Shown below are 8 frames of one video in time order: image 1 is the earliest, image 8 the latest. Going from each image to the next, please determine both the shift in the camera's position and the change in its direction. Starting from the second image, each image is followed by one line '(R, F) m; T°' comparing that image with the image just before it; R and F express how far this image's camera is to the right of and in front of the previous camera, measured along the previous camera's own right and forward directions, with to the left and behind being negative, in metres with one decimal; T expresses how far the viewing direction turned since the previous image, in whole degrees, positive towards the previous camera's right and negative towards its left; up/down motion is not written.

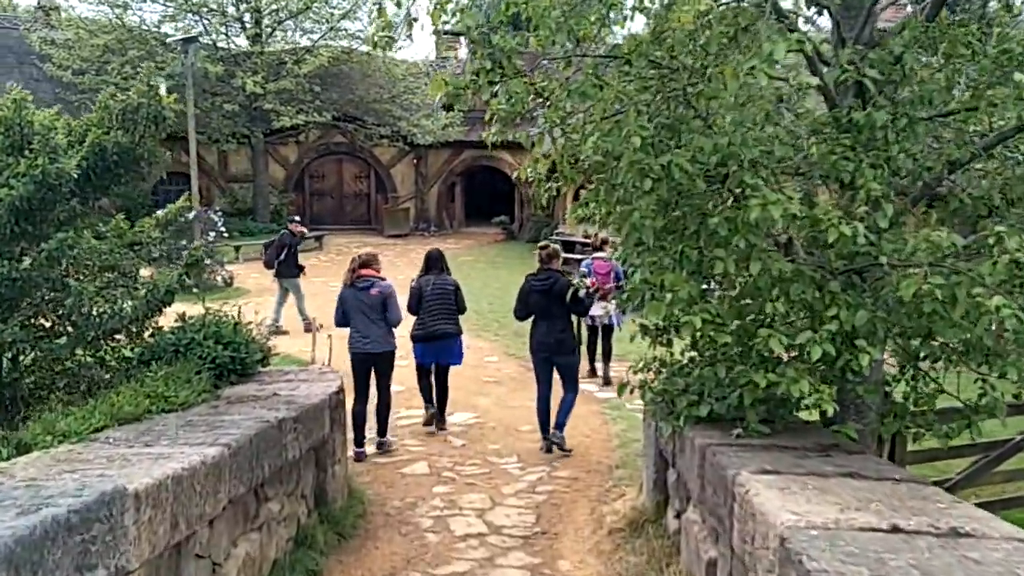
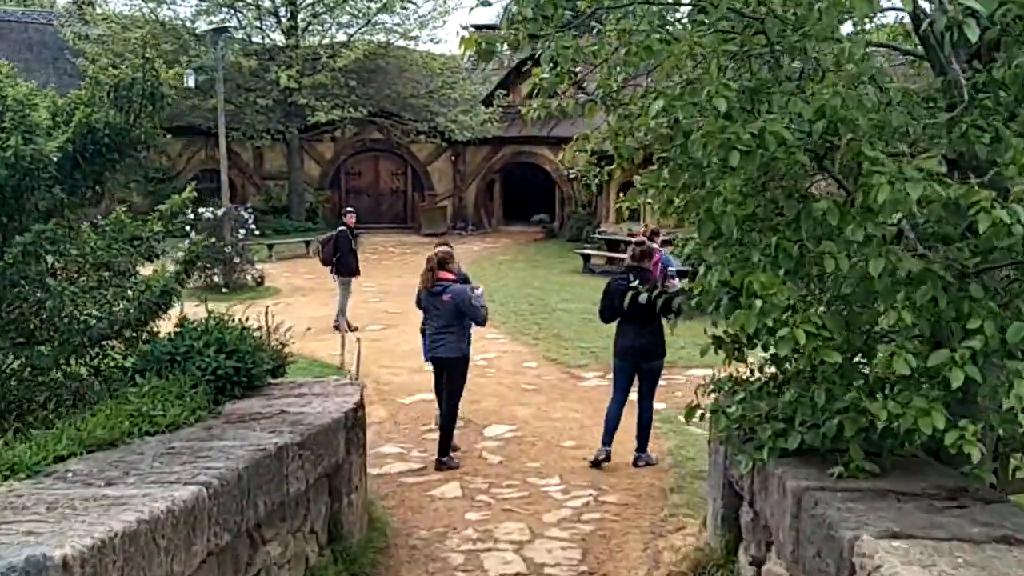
(0.0, +0.7) m; -2°
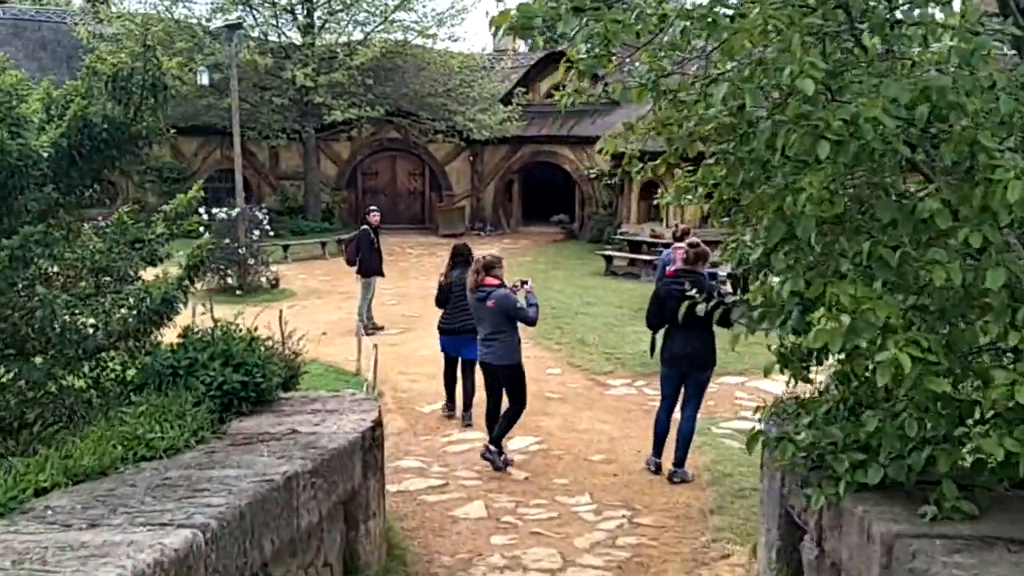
(-0.1, +0.4) m; -1°
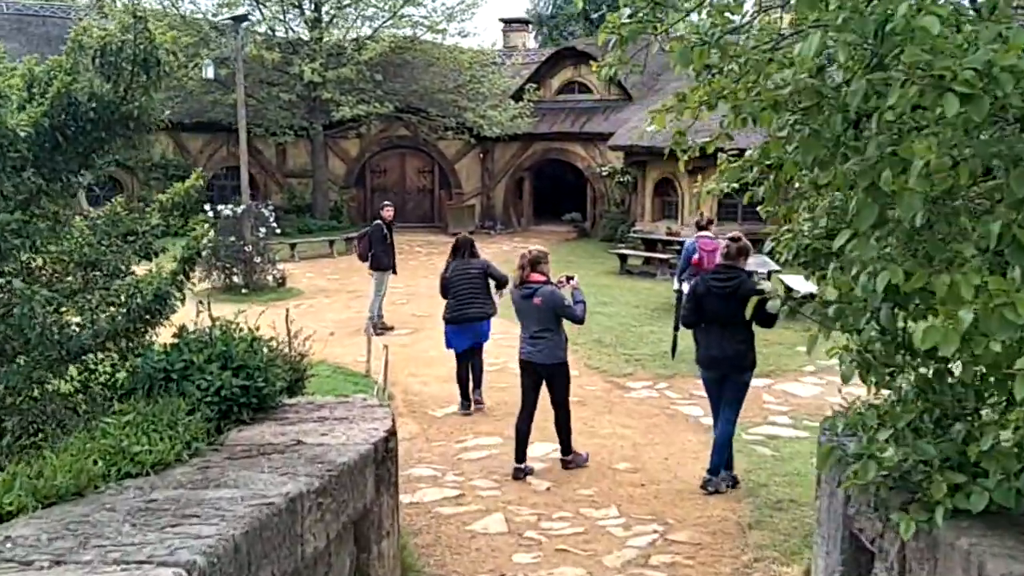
(-0.1, +0.4) m; 0°
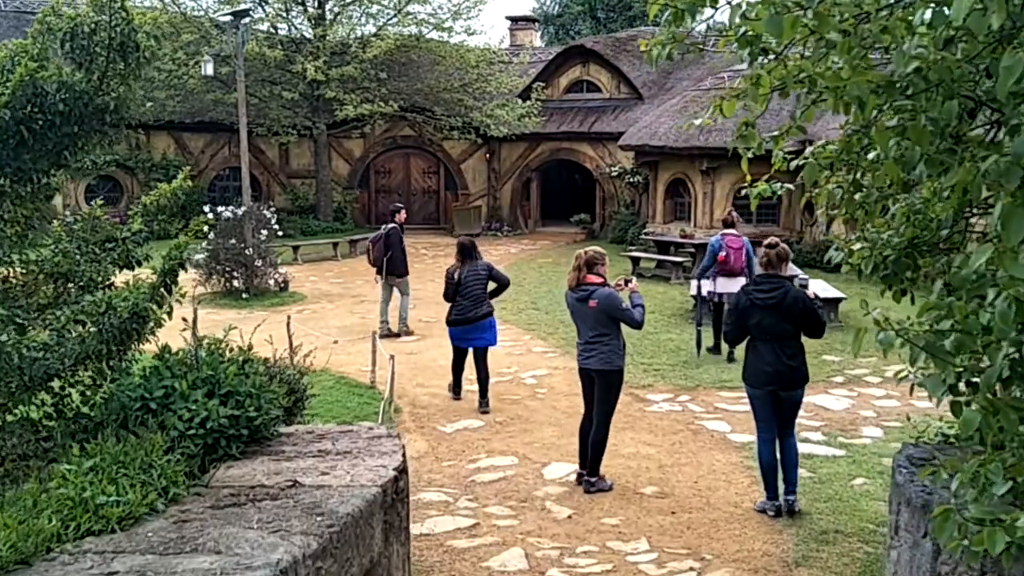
(-0.1, +0.5) m; 0°
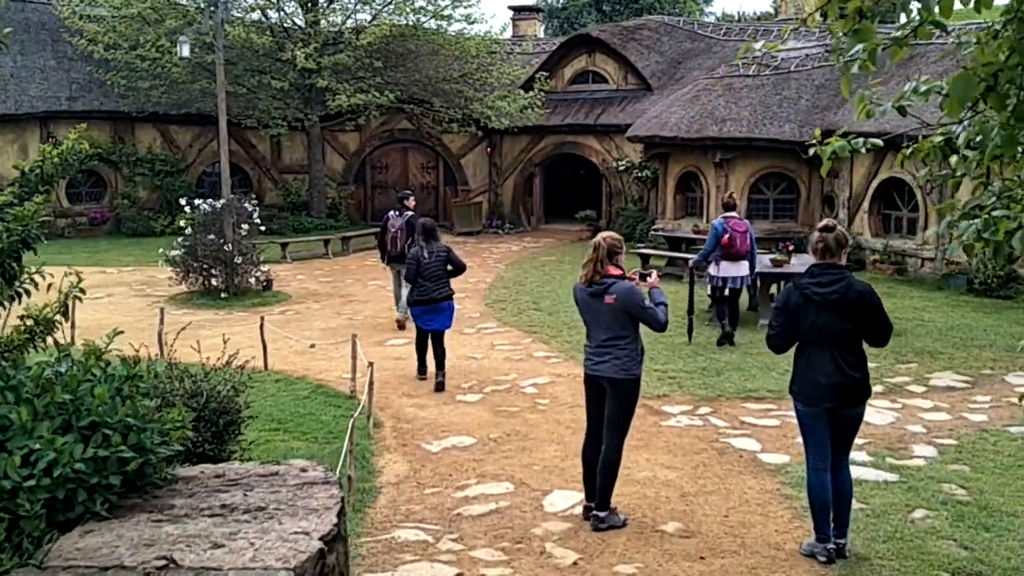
(+0.1, +1.1) m; 0°
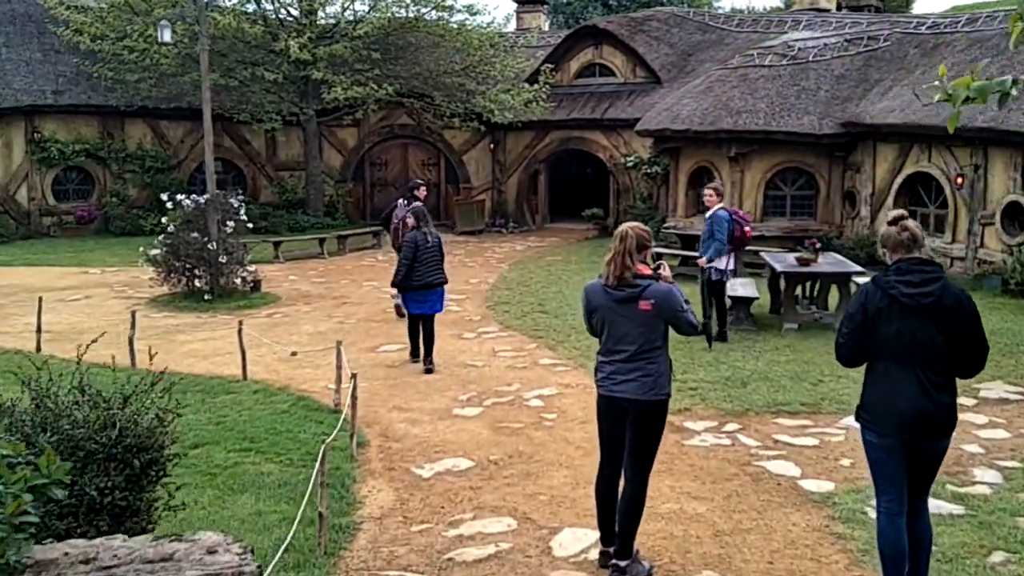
(0.0, +0.9) m; 0°
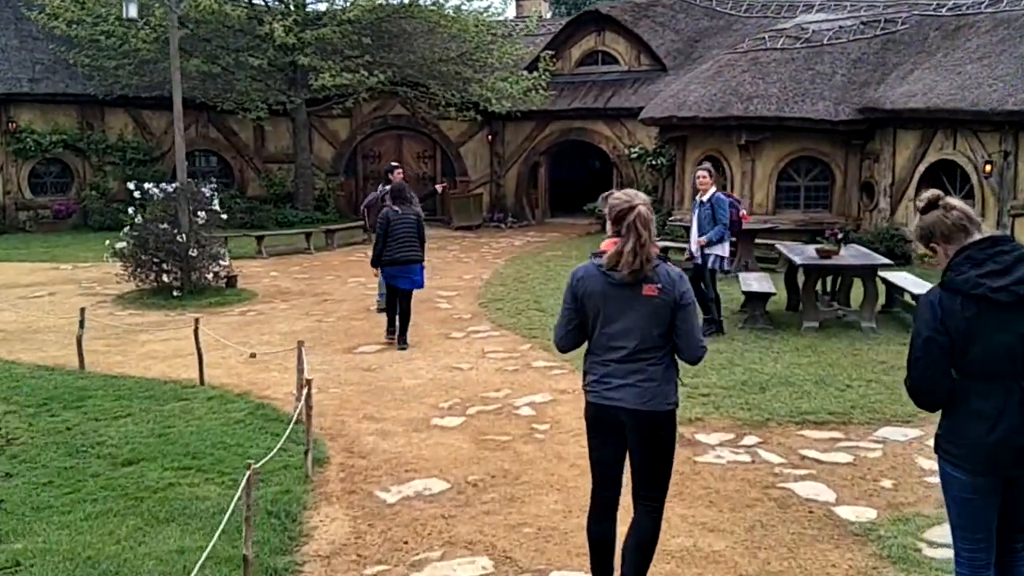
(+0.1, +0.9) m; 0°
